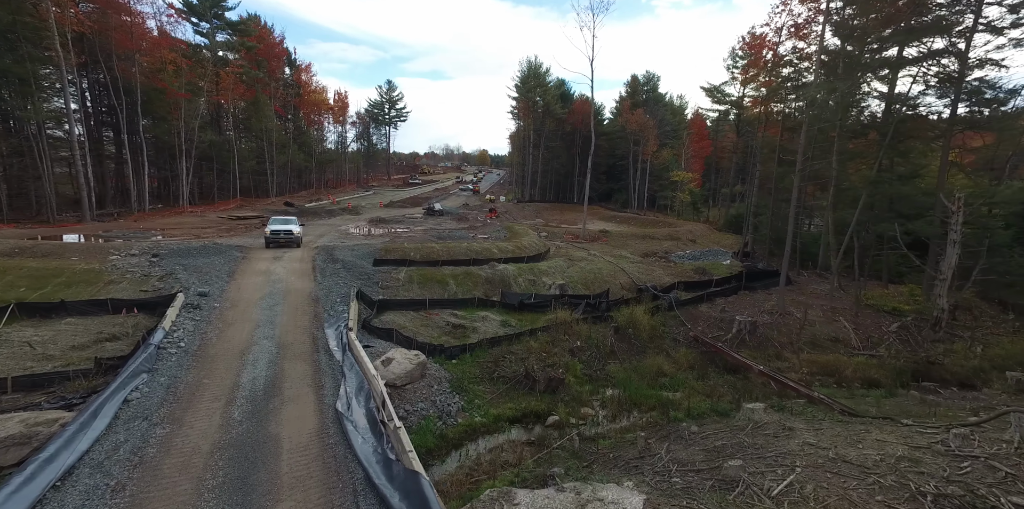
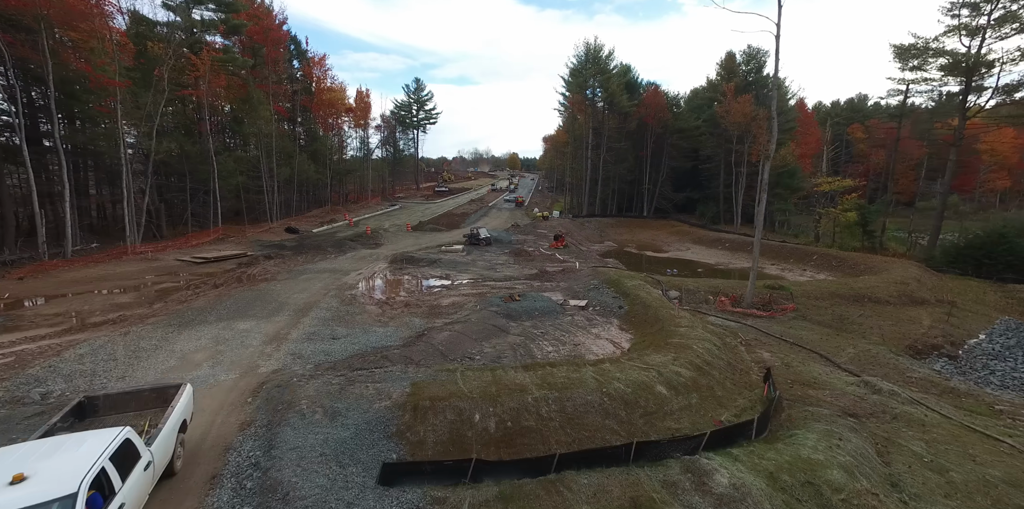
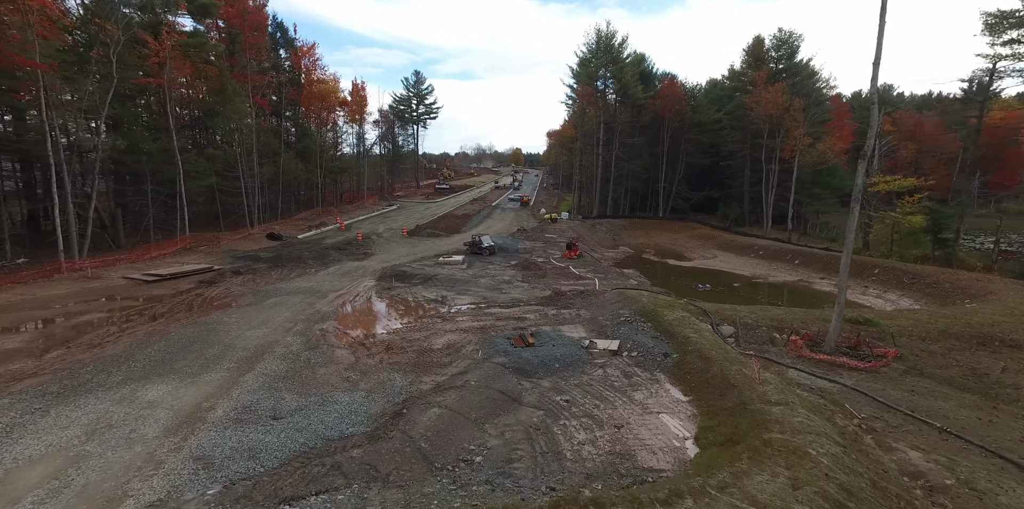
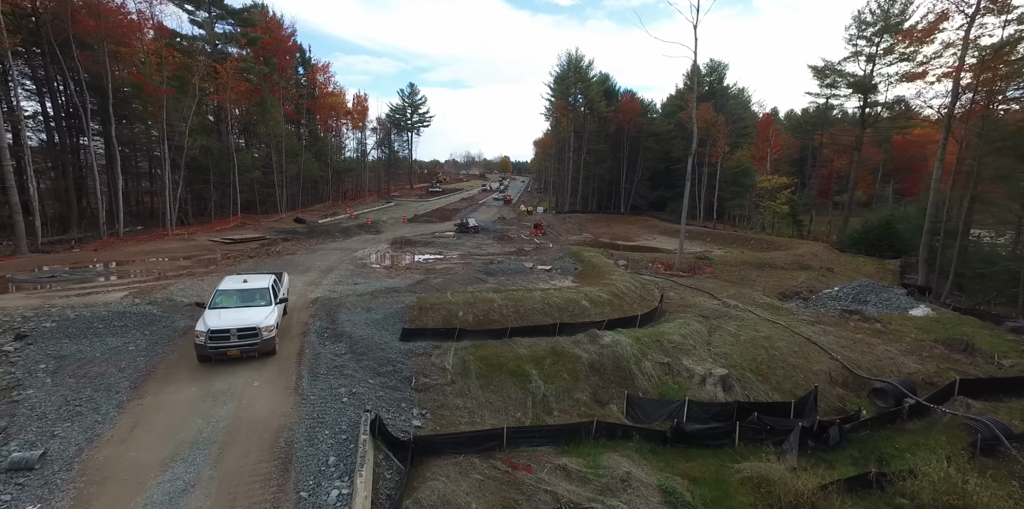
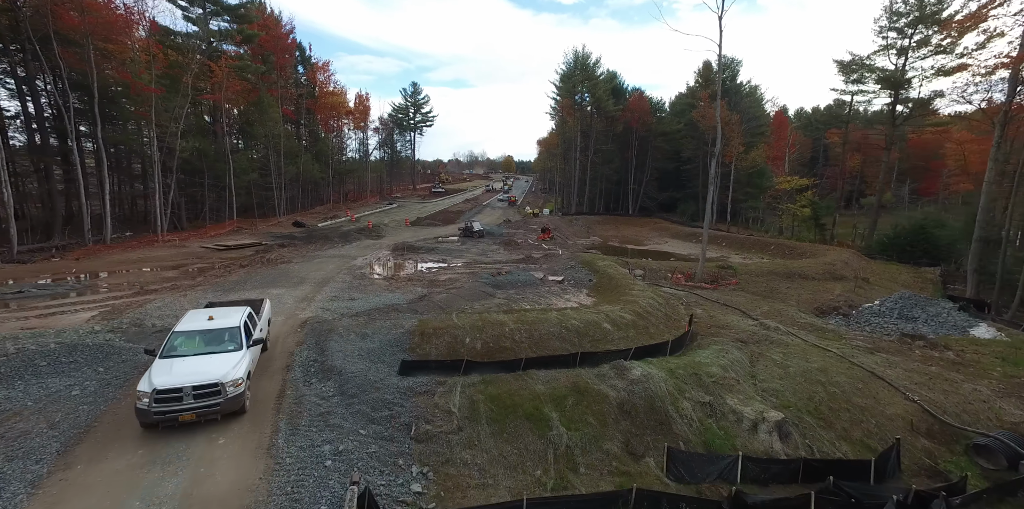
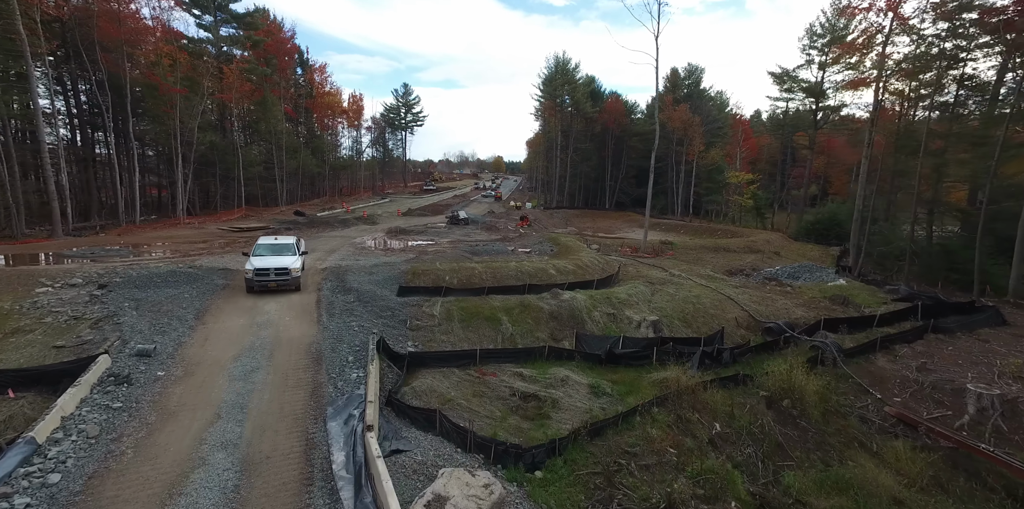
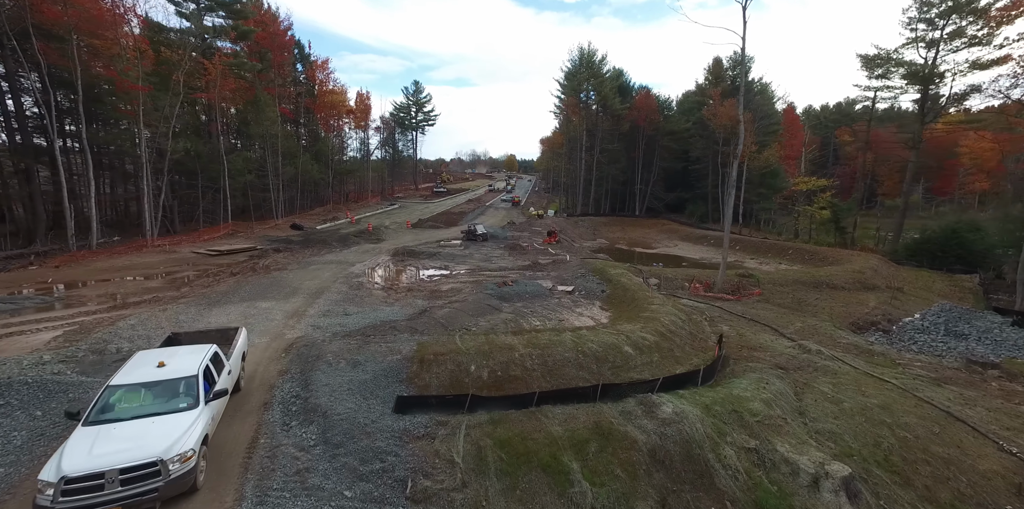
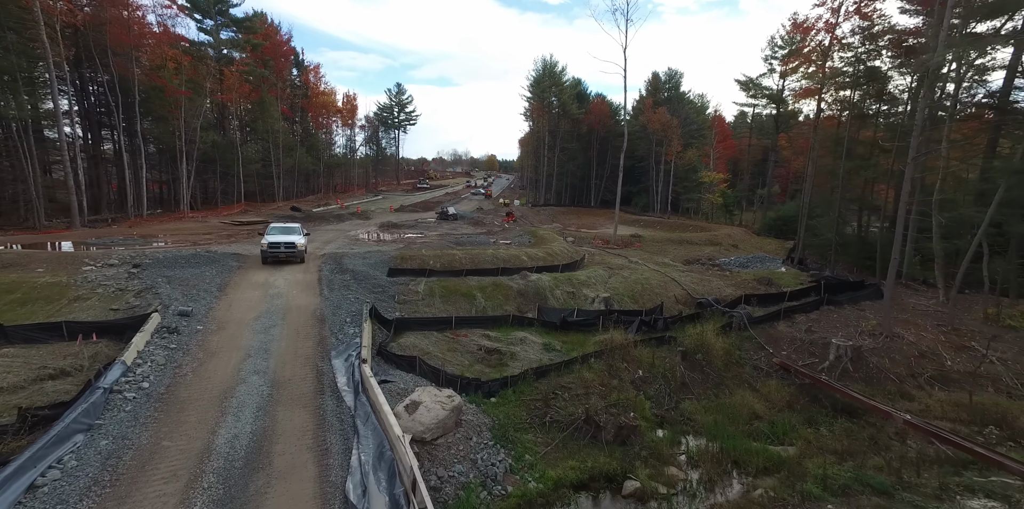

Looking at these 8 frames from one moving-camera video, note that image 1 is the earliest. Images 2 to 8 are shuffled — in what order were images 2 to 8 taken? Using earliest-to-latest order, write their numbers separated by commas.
8, 6, 4, 5, 7, 2, 3
